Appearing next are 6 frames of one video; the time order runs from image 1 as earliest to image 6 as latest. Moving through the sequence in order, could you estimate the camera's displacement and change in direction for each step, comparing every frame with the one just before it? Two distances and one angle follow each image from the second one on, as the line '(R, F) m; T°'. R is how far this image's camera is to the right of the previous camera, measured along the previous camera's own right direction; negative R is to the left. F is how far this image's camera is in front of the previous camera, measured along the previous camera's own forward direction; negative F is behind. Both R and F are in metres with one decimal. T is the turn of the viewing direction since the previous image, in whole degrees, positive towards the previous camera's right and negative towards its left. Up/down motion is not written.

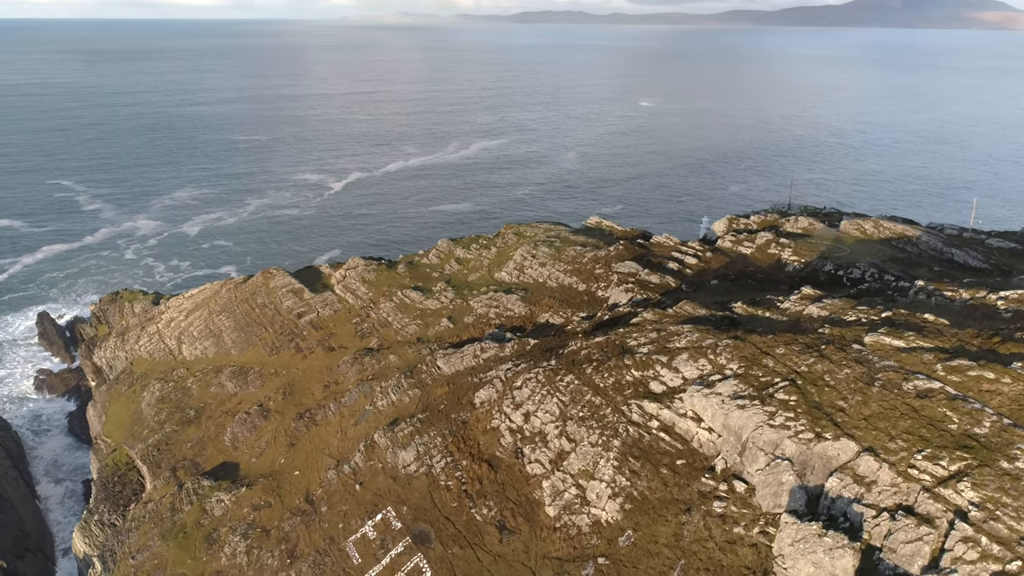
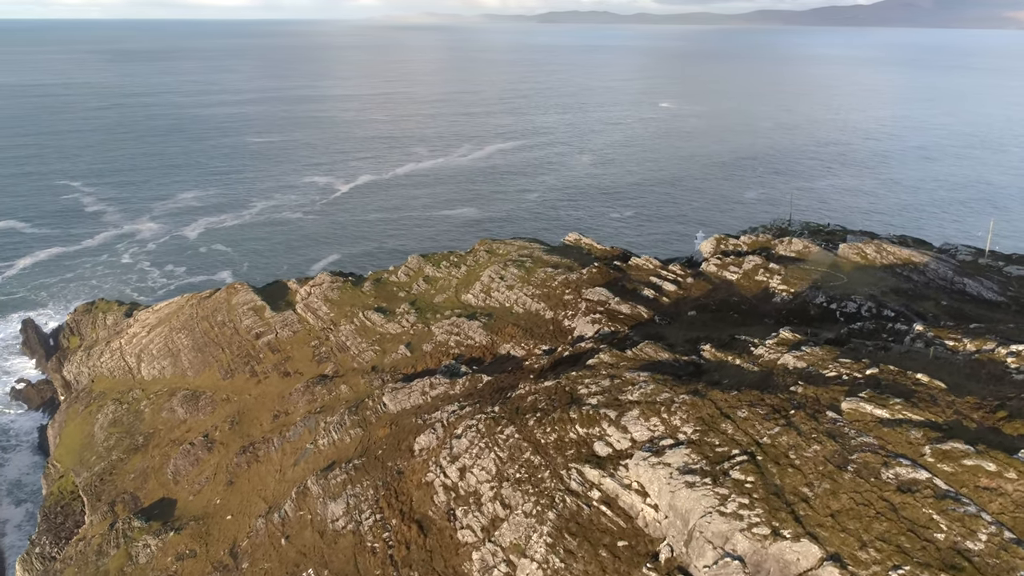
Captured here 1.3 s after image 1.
(+3.3, +4.2) m; -2°
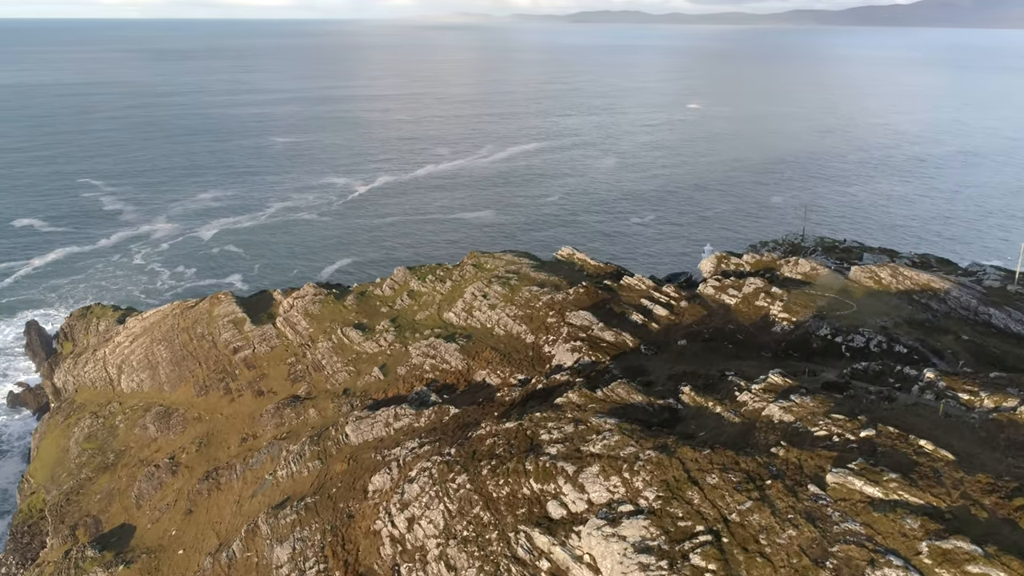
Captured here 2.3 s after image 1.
(+2.4, +3.1) m; -2°
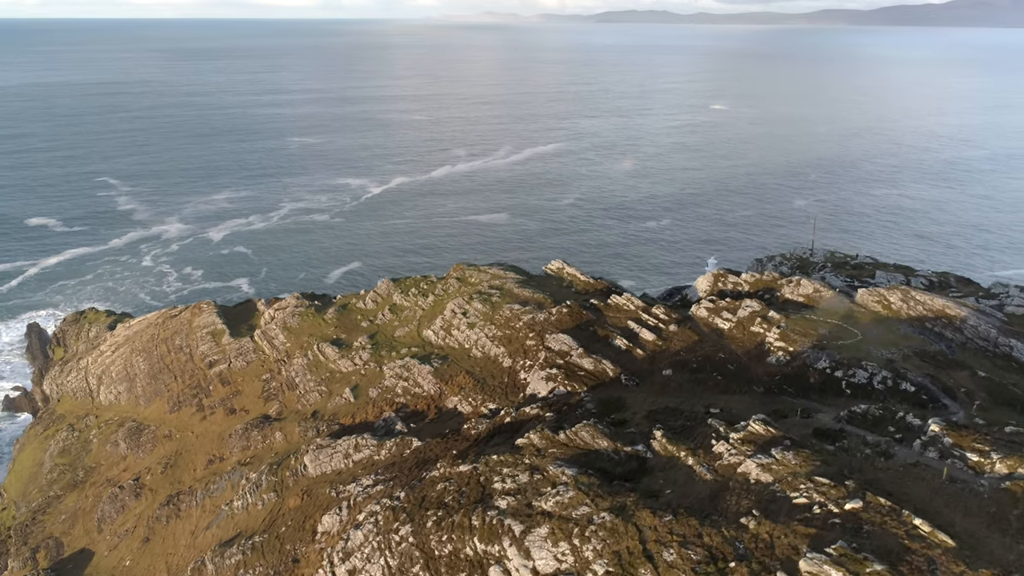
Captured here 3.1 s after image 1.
(+2.1, +2.7) m; -2°
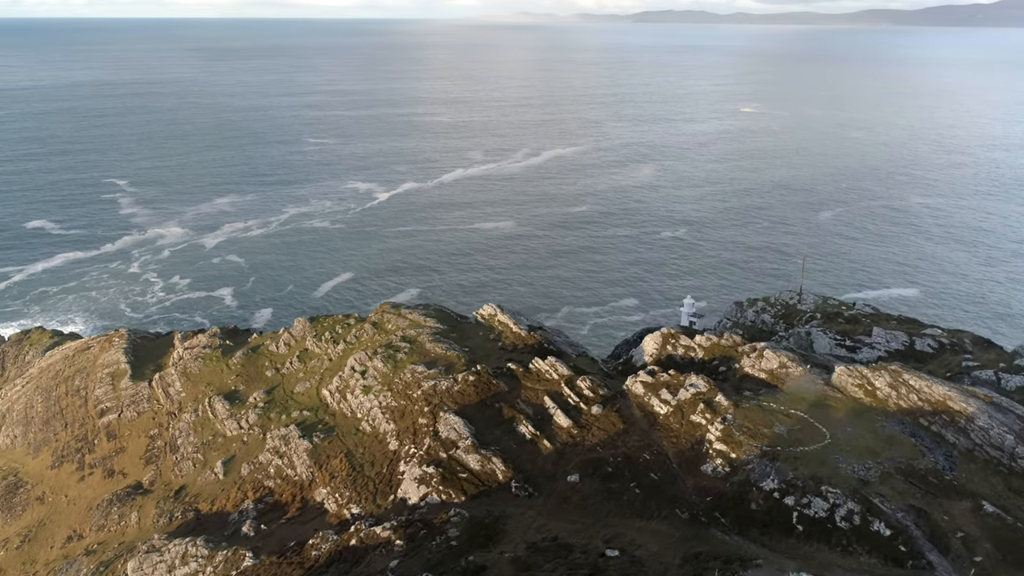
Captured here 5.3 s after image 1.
(+5.2, +6.9) m; -2°
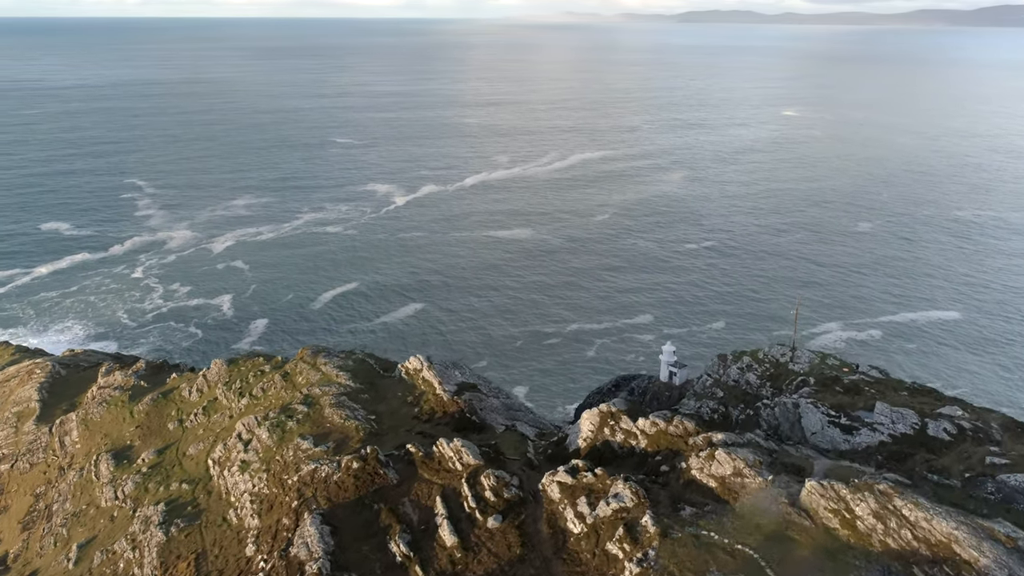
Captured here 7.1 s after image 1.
(+4.3, +5.8) m; -3°
